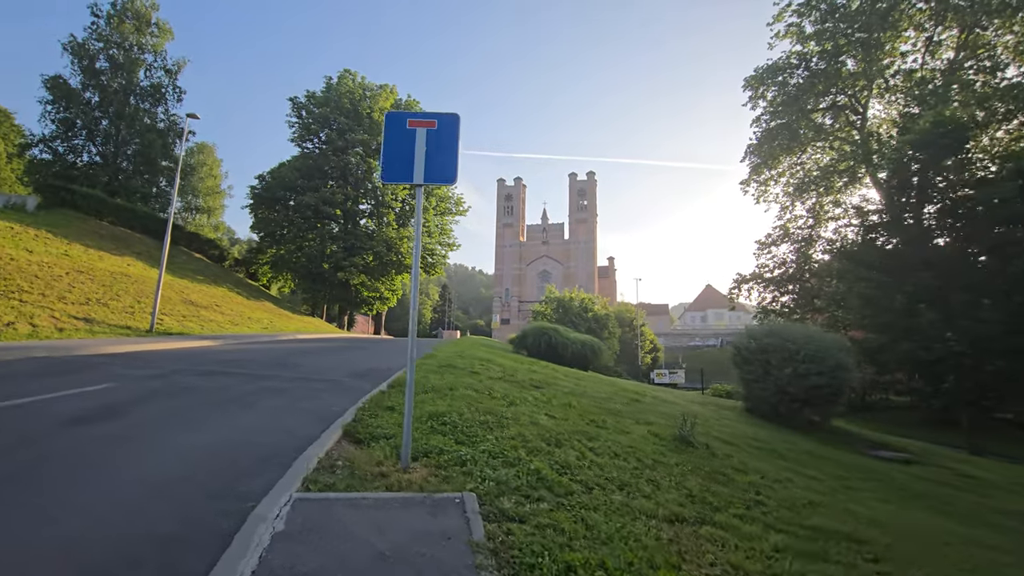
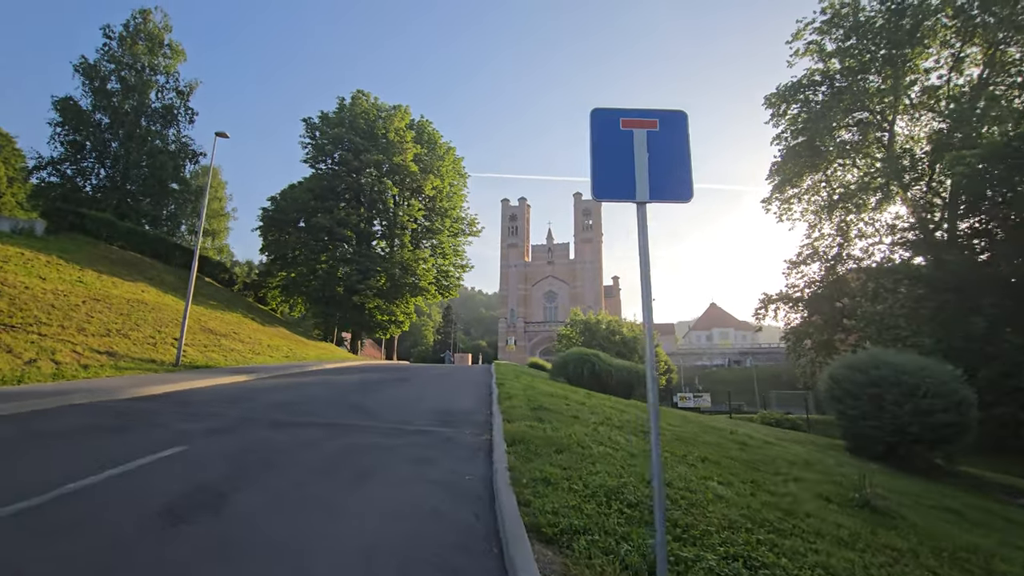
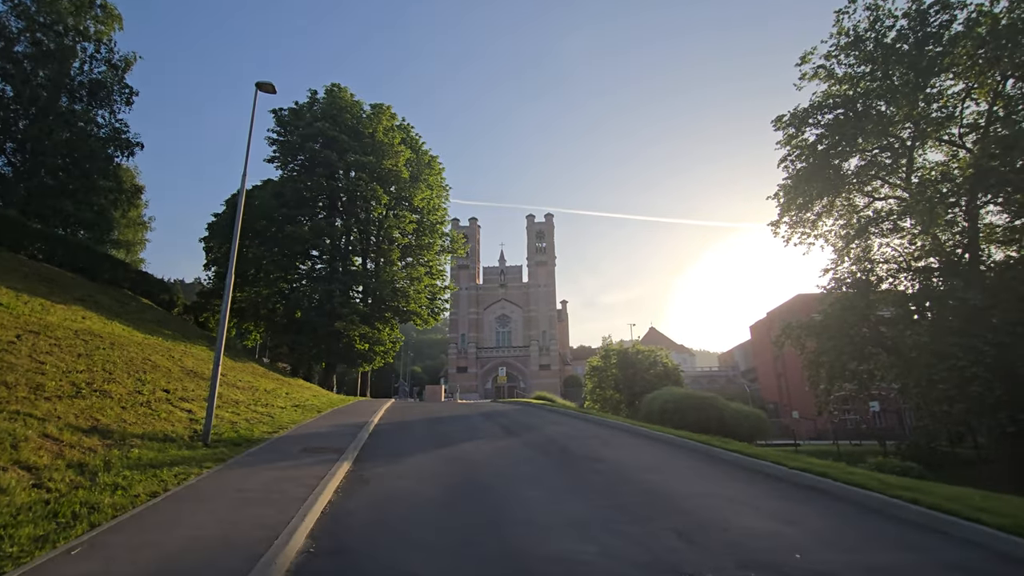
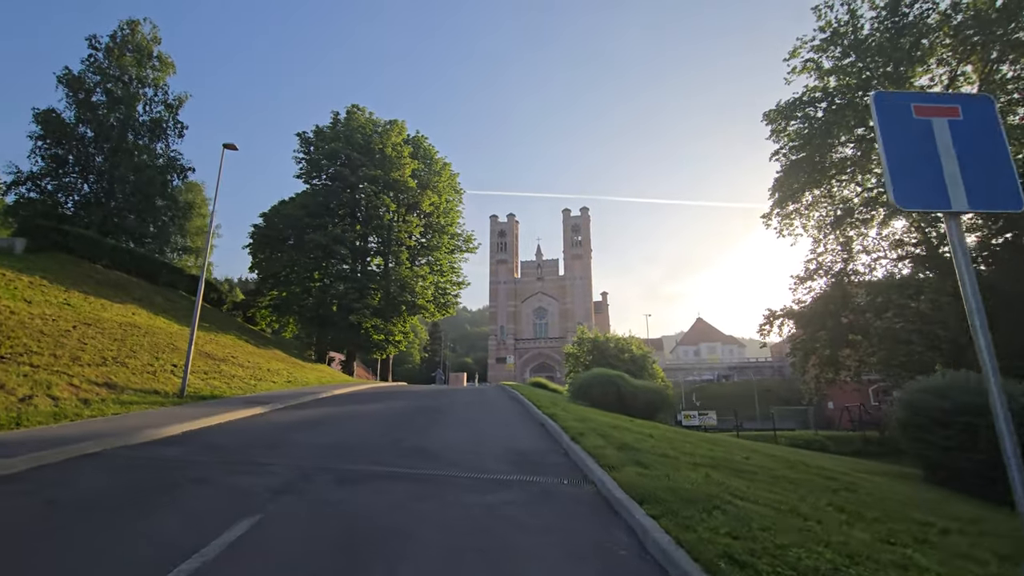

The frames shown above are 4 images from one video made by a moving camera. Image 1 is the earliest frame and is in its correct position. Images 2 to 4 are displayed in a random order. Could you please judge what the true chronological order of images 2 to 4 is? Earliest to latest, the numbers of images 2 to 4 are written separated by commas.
2, 4, 3
